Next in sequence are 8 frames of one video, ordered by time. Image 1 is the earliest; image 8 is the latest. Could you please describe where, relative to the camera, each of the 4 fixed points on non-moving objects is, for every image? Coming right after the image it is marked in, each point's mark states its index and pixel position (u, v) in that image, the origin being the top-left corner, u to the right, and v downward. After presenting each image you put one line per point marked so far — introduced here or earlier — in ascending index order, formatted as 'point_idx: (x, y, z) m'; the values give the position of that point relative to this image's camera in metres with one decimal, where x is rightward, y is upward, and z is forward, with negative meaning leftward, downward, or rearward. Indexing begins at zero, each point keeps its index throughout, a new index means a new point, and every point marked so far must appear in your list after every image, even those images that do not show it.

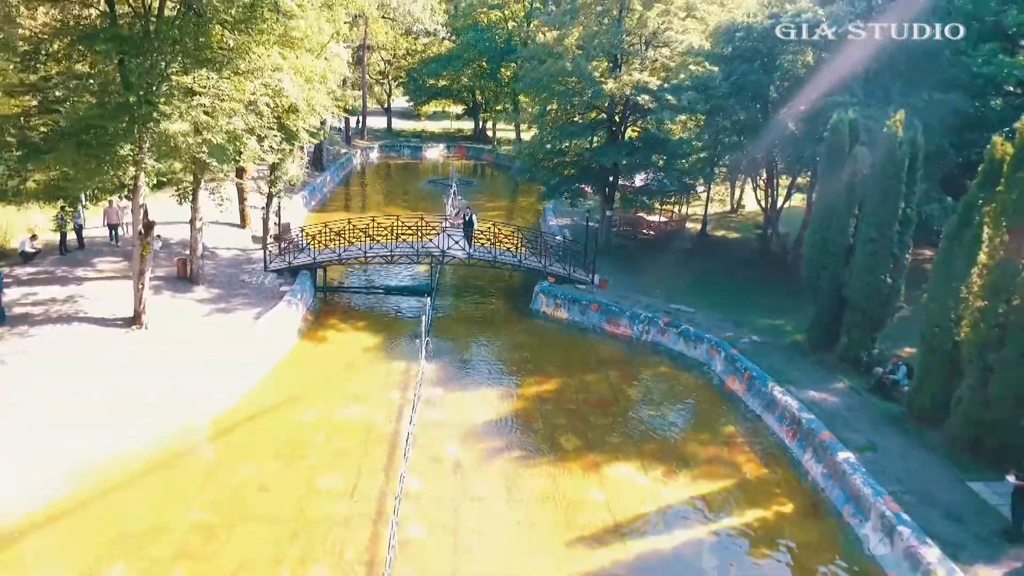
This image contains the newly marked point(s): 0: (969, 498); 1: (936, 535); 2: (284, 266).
0: (+6.0, -2.7, +10.5) m
1: (+5.1, -2.9, +9.6) m
2: (-5.4, +0.5, +18.9) m
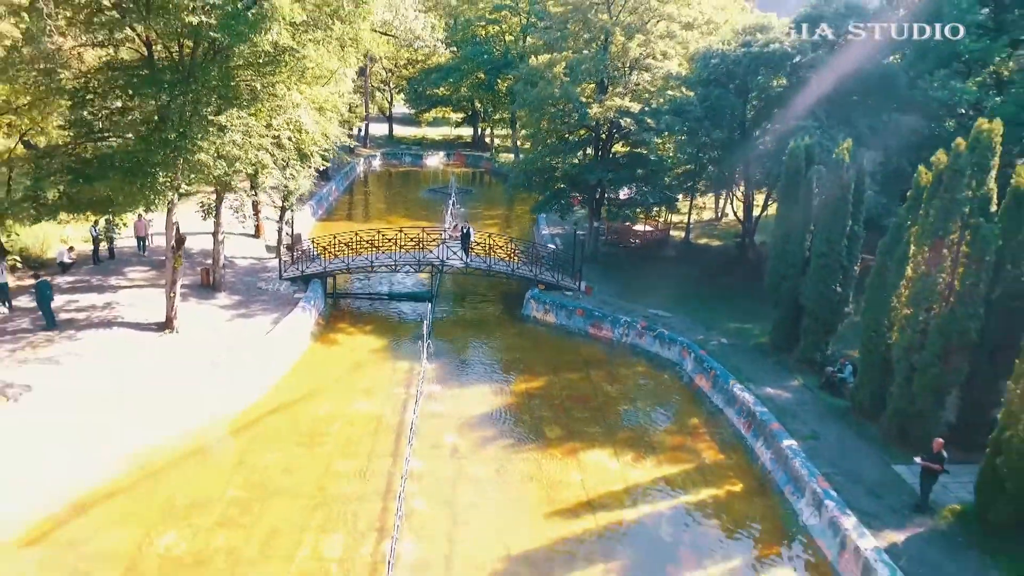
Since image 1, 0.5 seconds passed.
0: (+5.8, -2.9, +12.3) m
1: (+4.9, -3.1, +11.4) m
2: (-5.5, +0.4, +20.7) m
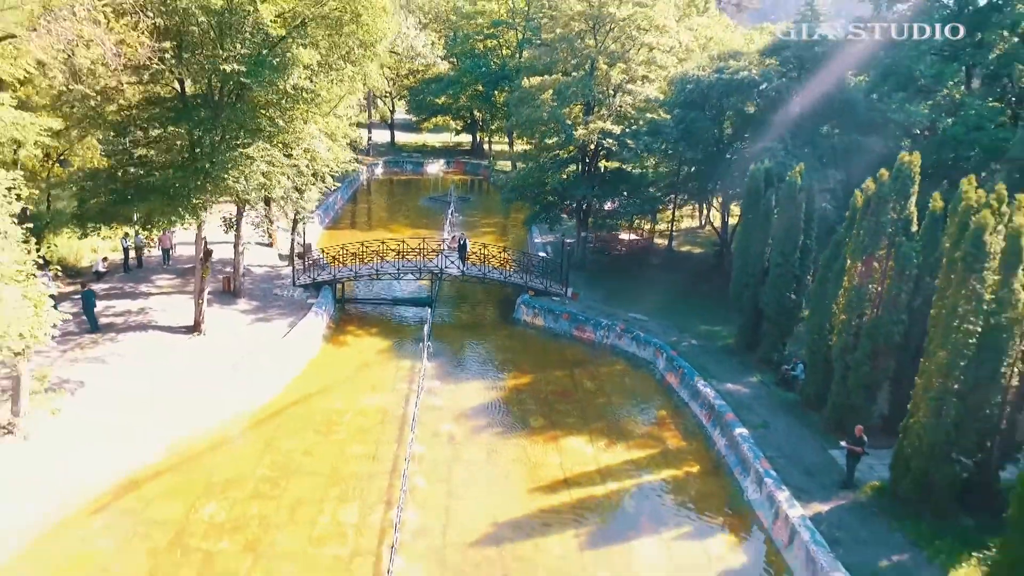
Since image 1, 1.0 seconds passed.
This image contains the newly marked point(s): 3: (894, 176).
0: (+5.6, -3.0, +14.3) m
1: (+4.7, -3.3, +13.5) m
2: (-5.8, +0.2, +22.7) m
3: (+6.9, +2.0, +14.5) m
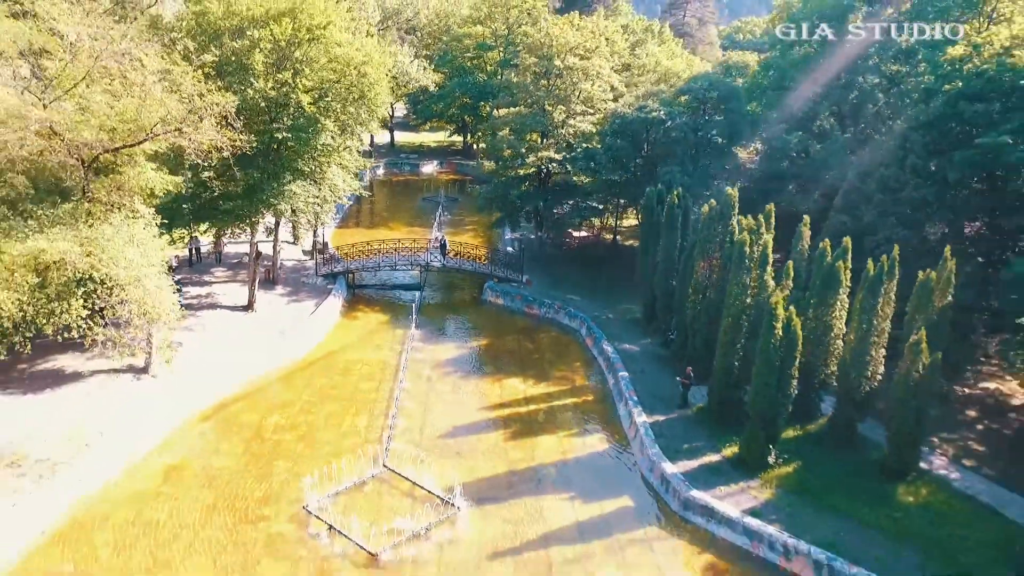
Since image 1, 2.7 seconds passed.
0: (+4.4, -2.8, +21.8) m
1: (+3.5, -3.0, +20.9) m
2: (-6.9, +0.6, +30.1) m
3: (+5.7, +2.3, +21.9) m
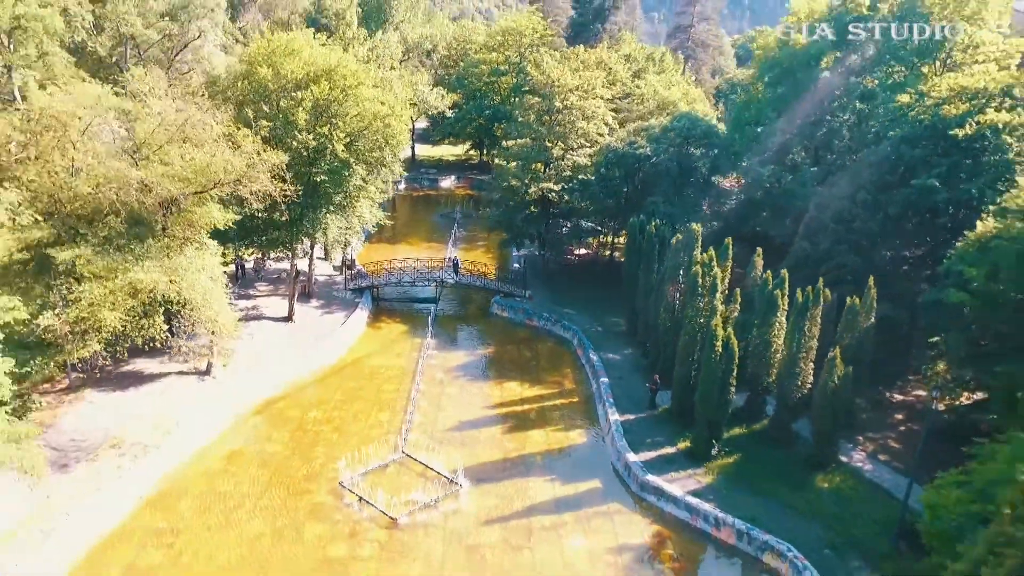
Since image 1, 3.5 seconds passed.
0: (+4.3, -3.4, +25.9) m
1: (+3.4, -3.7, +25.1) m
2: (-6.8, +0.1, +34.6) m
3: (+5.7, +1.6, +26.0) m
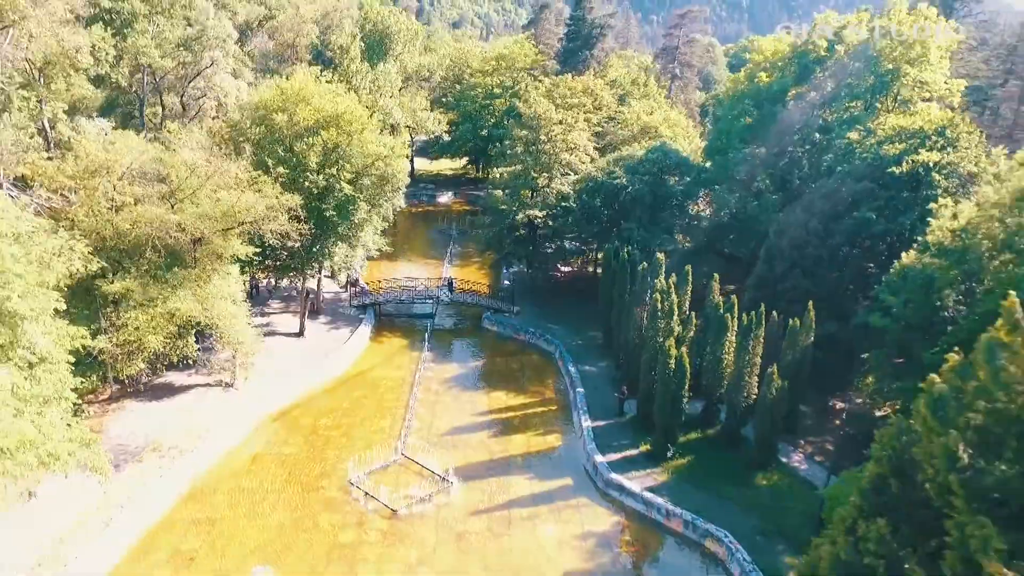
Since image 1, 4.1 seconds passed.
0: (+3.8, -4.2, +29.4) m
1: (+2.9, -4.5, +28.6) m
2: (-7.3, -0.7, +38.1) m
3: (+5.2, +0.9, +29.5) m
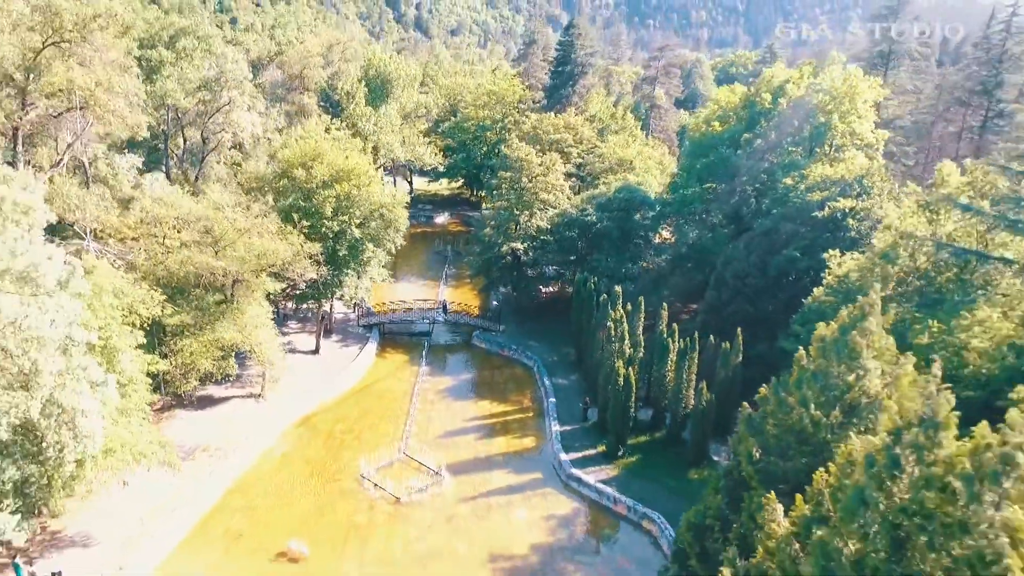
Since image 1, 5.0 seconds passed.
0: (+3.1, -5.4, +35.3) m
1: (+2.1, -5.7, +34.5) m
2: (-8.0, -2.0, +43.9) m
3: (+4.4, -0.3, +35.3) m
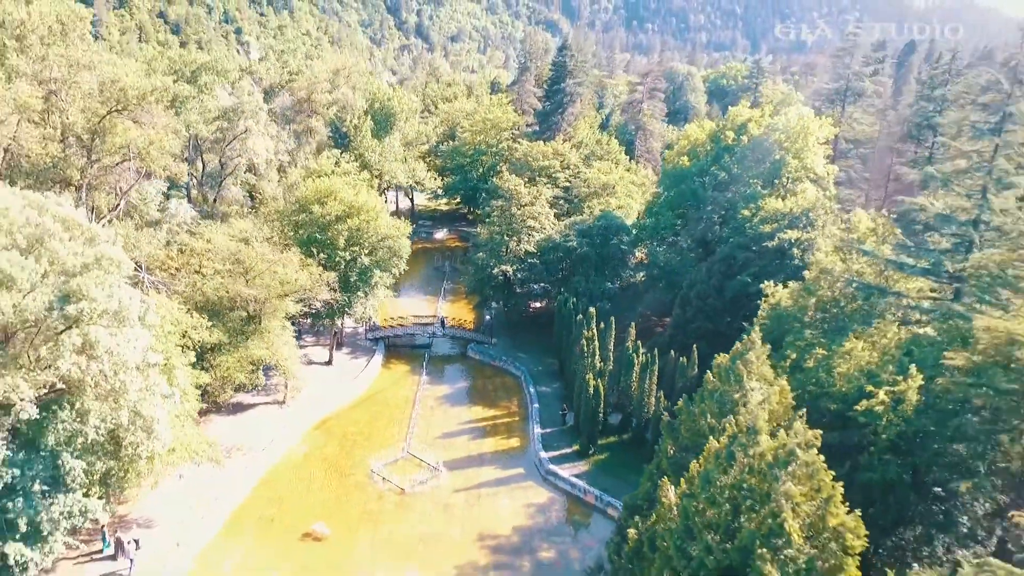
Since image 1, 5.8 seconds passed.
0: (+2.5, -6.5, +40.7) m
1: (+1.6, -6.7, +39.9) m
2: (-8.6, -3.0, +49.3) m
3: (+3.8, -1.4, +40.7) m
